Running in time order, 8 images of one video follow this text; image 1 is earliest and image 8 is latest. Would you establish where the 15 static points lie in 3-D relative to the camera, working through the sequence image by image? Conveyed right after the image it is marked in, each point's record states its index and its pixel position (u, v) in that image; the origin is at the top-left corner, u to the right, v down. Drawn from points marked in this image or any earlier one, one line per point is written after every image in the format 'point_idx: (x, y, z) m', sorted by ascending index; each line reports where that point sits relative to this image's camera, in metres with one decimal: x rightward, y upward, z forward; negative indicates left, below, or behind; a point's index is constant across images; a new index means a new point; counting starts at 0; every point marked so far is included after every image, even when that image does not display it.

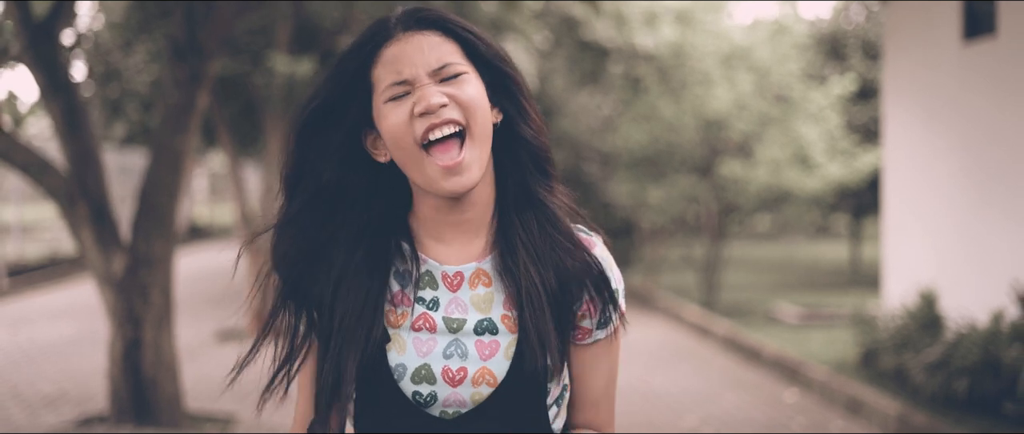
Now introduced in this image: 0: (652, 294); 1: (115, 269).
0: (+2.1, -1.1, +16.2) m
1: (-2.6, -0.3, +7.1) m
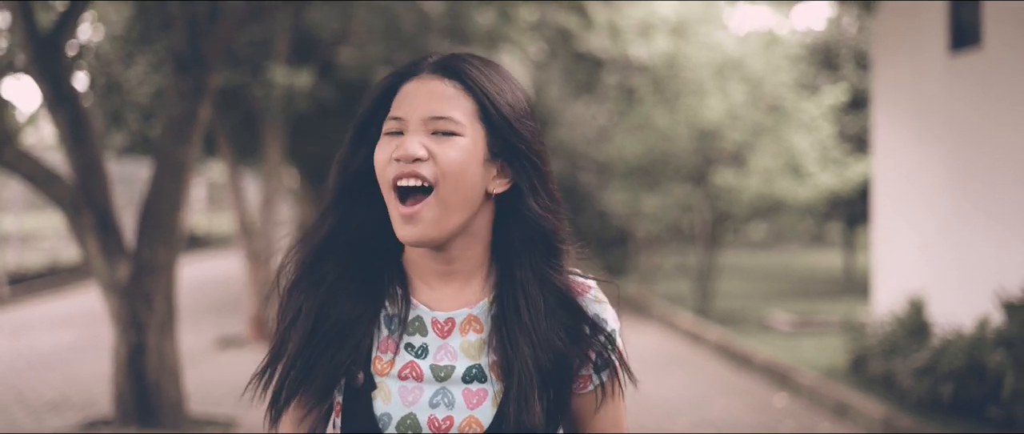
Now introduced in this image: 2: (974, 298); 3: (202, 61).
0: (+2.0, -1.3, +16.4) m
1: (-2.6, -0.4, +7.3) m
2: (+3.8, -0.7, +9.1) m
3: (-2.0, +1.0, +7.1) m
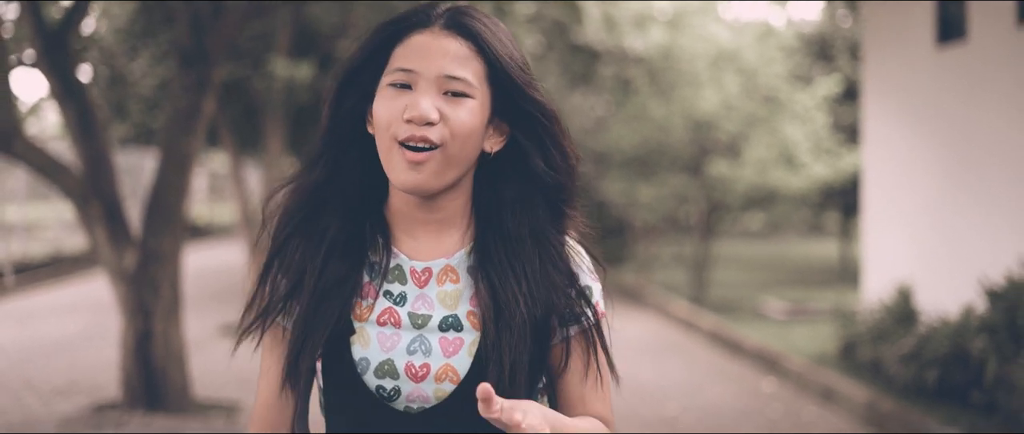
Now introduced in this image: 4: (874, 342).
0: (+2.0, -1.1, +16.6) m
1: (-2.6, -0.3, +7.5) m
2: (+3.8, -0.6, +9.3) m
3: (-2.0, +1.1, +7.3) m
4: (+3.2, -1.1, +9.7) m
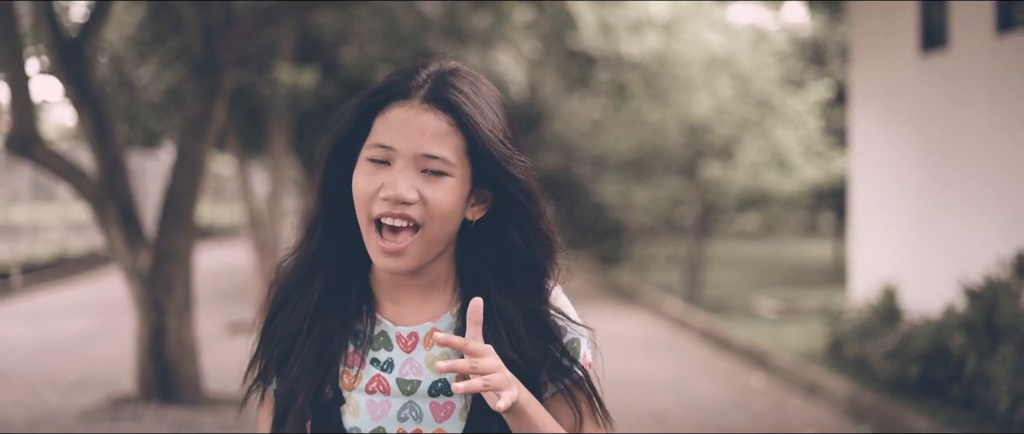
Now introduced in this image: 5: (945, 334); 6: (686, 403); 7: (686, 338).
0: (+1.9, -1.1, +16.9) m
1: (-2.6, -0.3, +7.8) m
2: (+3.8, -0.6, +9.6) m
3: (-2.1, +1.1, +7.7) m
4: (+3.2, -1.1, +10.0) m
5: (+3.3, -0.9, +8.4) m
6: (+1.2, -1.3, +8.1) m
7: (+1.9, -1.3, +11.9) m
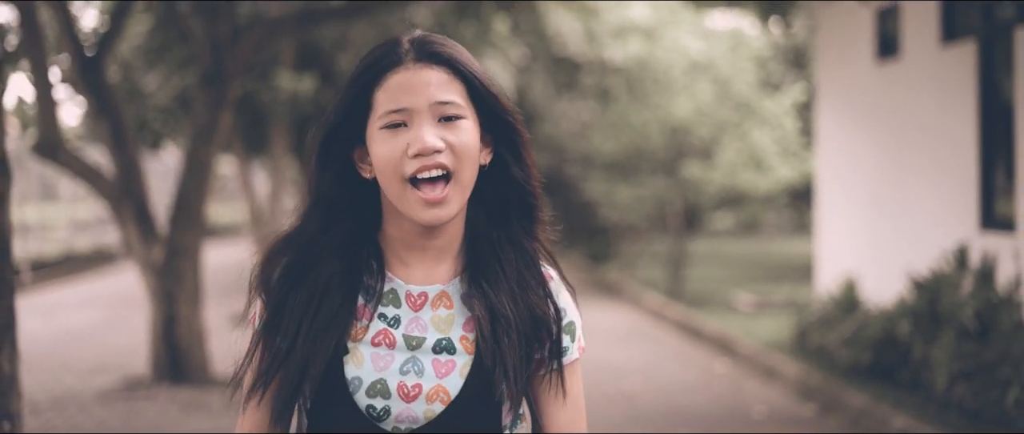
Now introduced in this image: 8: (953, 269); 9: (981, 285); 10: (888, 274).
0: (+1.8, -1.1, +17.7) m
1: (-2.8, -0.3, +8.5) m
2: (+3.6, -0.6, +10.3) m
3: (-2.2, +1.1, +8.4) m
4: (+3.0, -1.1, +10.8) m
5: (+3.2, -0.9, +9.2) m
6: (+1.1, -1.3, +8.8) m
7: (+1.7, -1.3, +12.6) m
8: (+3.5, -0.4, +8.7) m
9: (+3.6, -0.5, +8.3) m
10: (+3.6, -0.5, +10.6) m
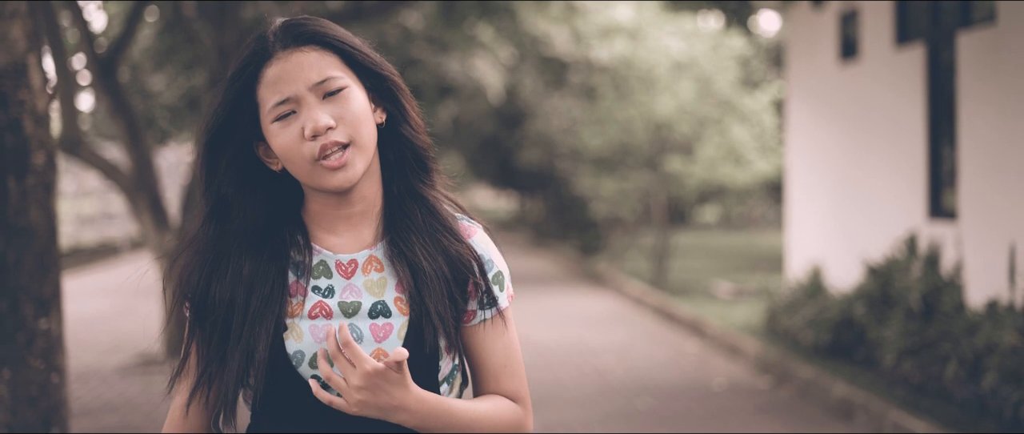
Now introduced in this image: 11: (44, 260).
0: (+1.6, -1.0, +18.4) m
1: (-2.9, -0.2, +9.2) m
2: (+3.5, -0.5, +11.1) m
3: (-2.3, +1.2, +9.1) m
4: (+2.9, -1.0, +11.5) m
5: (+3.1, -0.8, +9.9) m
6: (+1.0, -1.2, +9.5) m
7: (+1.6, -1.2, +13.3) m
8: (+3.4, -0.3, +9.5) m
9: (+3.4, -0.4, +9.1) m
10: (+3.5, -0.4, +11.3) m
11: (-2.2, -0.2, +5.3) m
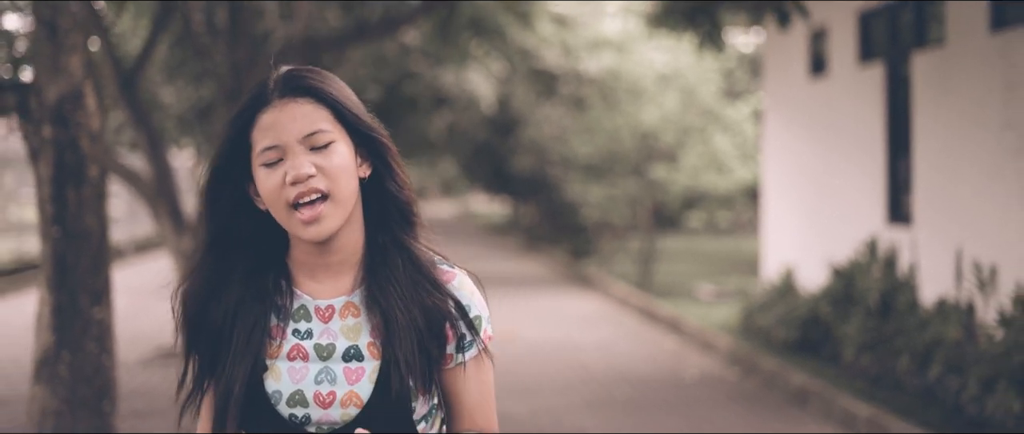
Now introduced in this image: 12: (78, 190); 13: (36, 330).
0: (+1.5, -1.1, +19.1) m
1: (-3.0, -0.3, +10.0) m
2: (+3.4, -0.5, +11.8) m
3: (-2.4, +1.1, +9.8) m
4: (+2.8, -1.1, +12.2) m
5: (+3.0, -0.9, +10.6) m
6: (+0.9, -1.3, +10.2) m
7: (+1.5, -1.2, +14.1) m
8: (+3.3, -0.4, +10.2) m
9: (+3.4, -0.5, +9.8) m
10: (+3.4, -0.5, +12.0) m
11: (-2.3, -0.2, +6.0) m
12: (-2.3, +0.1, +5.9) m
13: (-2.6, -0.6, +6.1) m
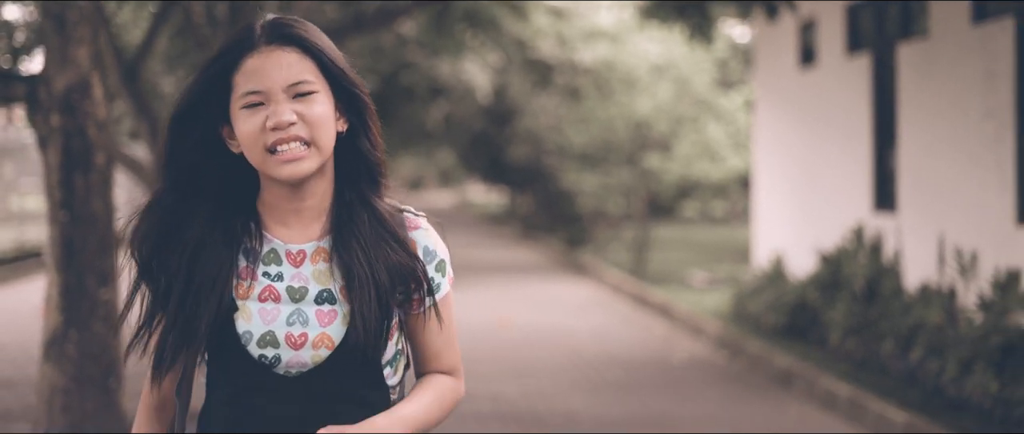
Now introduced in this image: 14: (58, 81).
0: (+1.4, -0.9, +19.4) m
1: (-3.1, -0.2, +10.2) m
2: (+3.3, -0.4, +12.1) m
3: (-2.5, +1.2, +10.0) m
4: (+2.7, -0.9, +12.5) m
5: (+2.9, -0.7, +10.9) m
6: (+0.8, -1.2, +10.5) m
7: (+1.4, -1.1, +14.3) m
8: (+3.2, -0.3, +10.5) m
9: (+3.3, -0.4, +10.0) m
10: (+3.3, -0.4, +12.3) m
11: (-2.3, -0.1, +6.2) m
12: (-2.4, +0.2, +6.1) m
13: (-2.7, -0.5, +6.3) m
14: (-2.5, +0.8, +6.1) m
